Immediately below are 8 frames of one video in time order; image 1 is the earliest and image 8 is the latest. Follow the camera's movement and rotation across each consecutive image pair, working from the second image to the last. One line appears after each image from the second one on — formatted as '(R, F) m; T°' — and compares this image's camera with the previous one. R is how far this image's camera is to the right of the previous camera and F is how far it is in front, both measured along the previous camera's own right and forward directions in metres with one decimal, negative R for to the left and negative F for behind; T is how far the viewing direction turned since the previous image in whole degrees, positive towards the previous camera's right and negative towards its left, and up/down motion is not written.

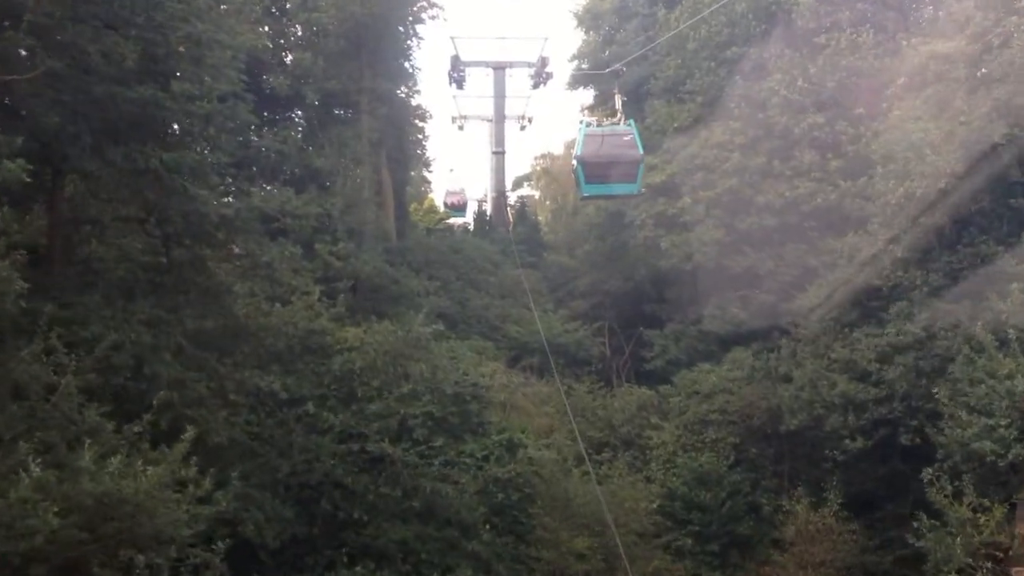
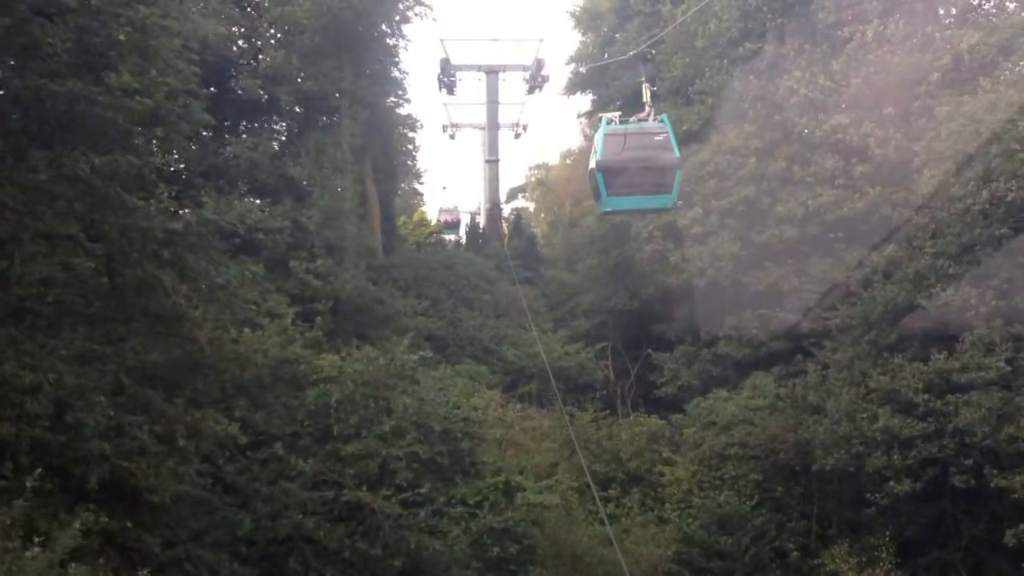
(0.0, +2.0) m; 0°
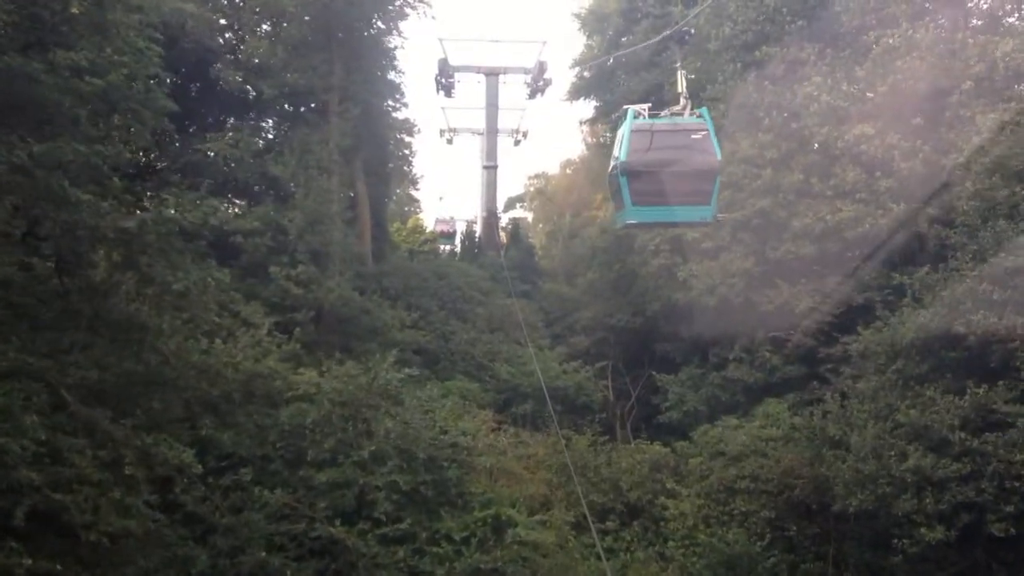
(0.0, +1.3) m; 0°
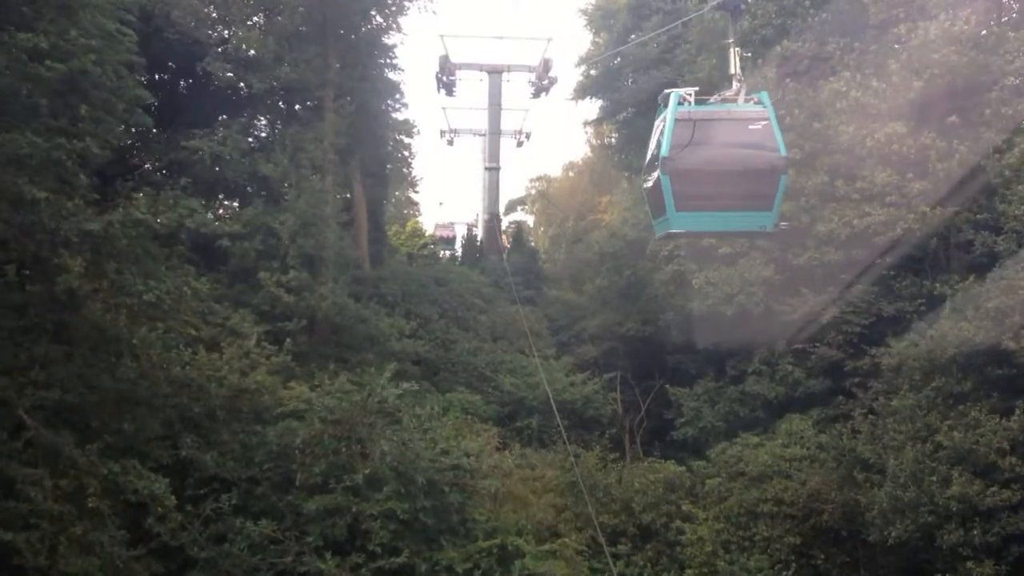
(-0.1, +1.1) m; 0°
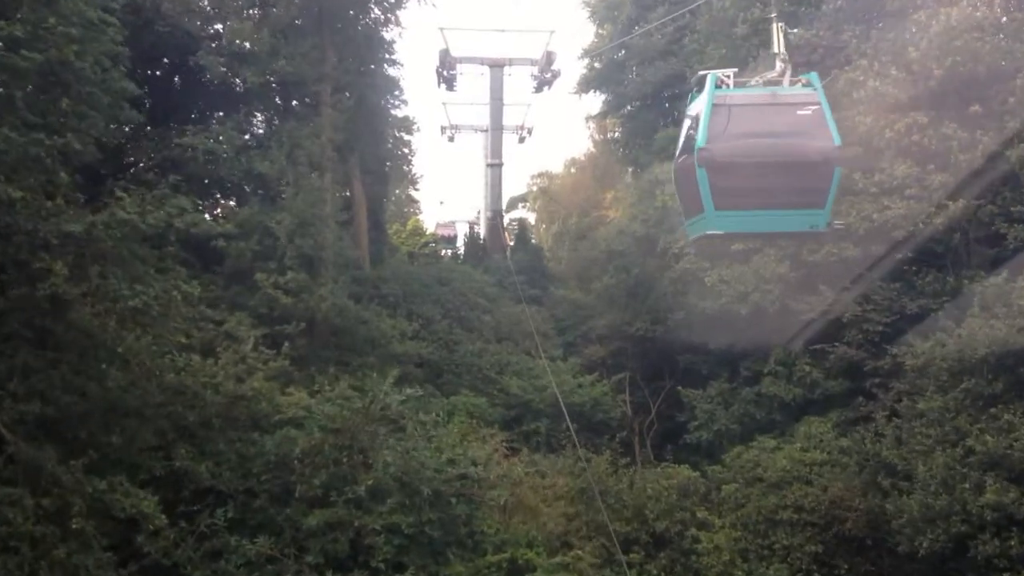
(-0.1, +0.6) m; 0°
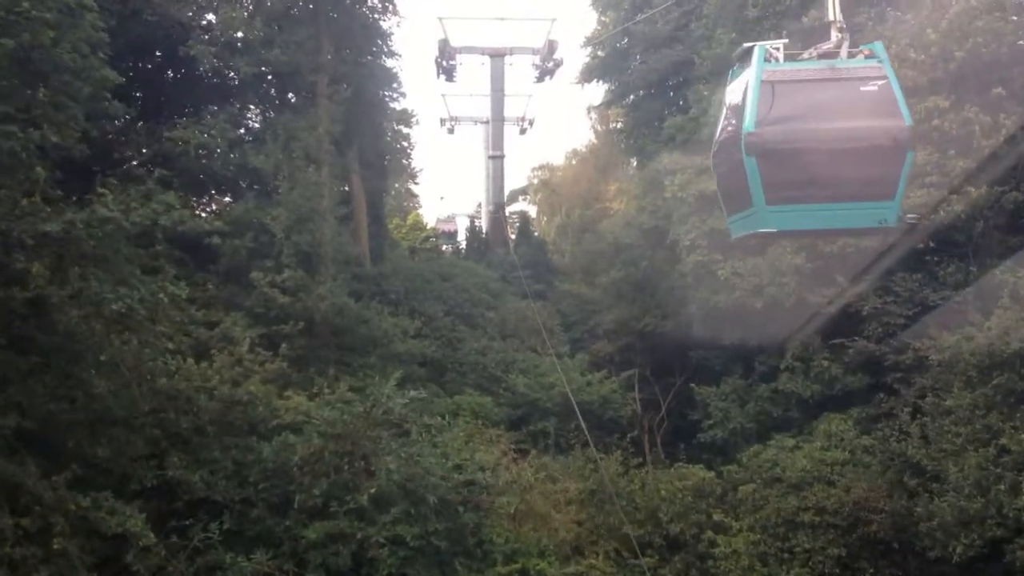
(-0.1, +0.6) m; 0°
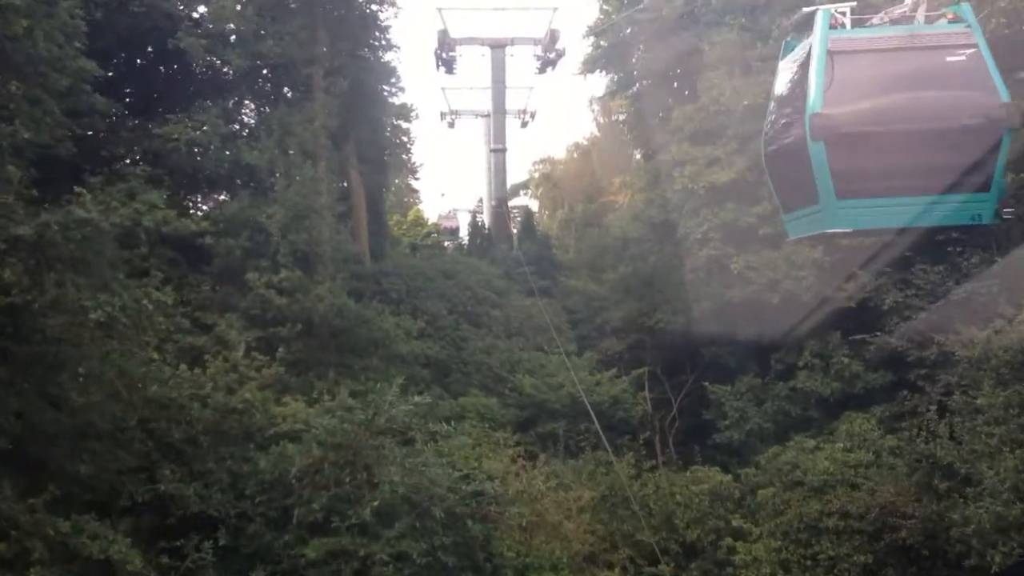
(-0.1, +0.6) m; 0°
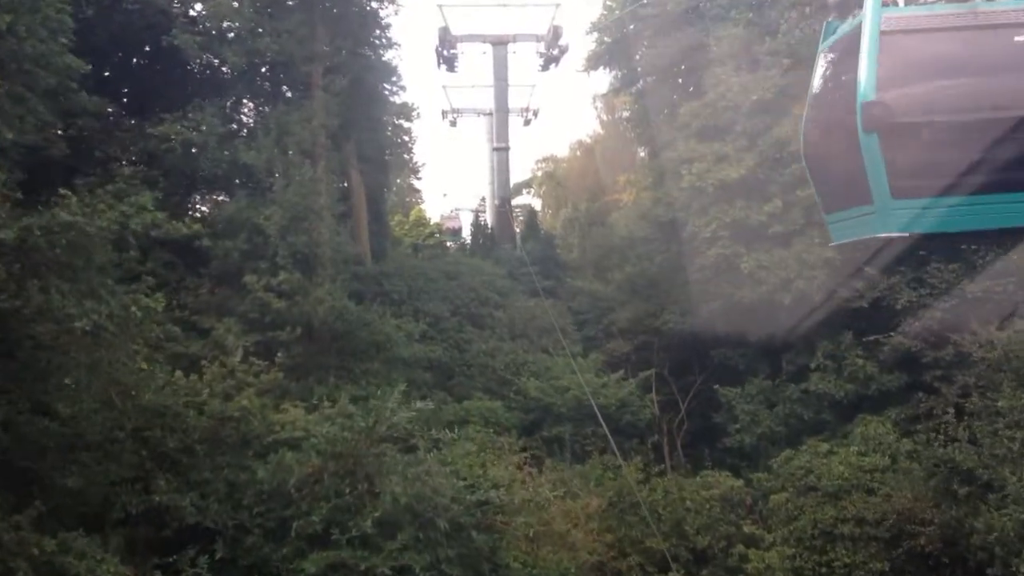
(0.0, +0.4) m; 0°
